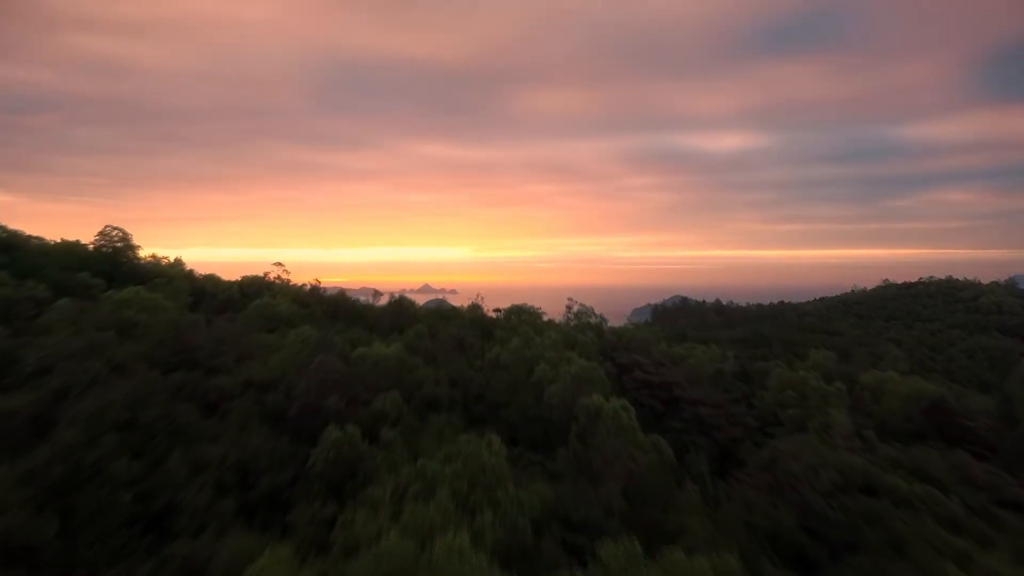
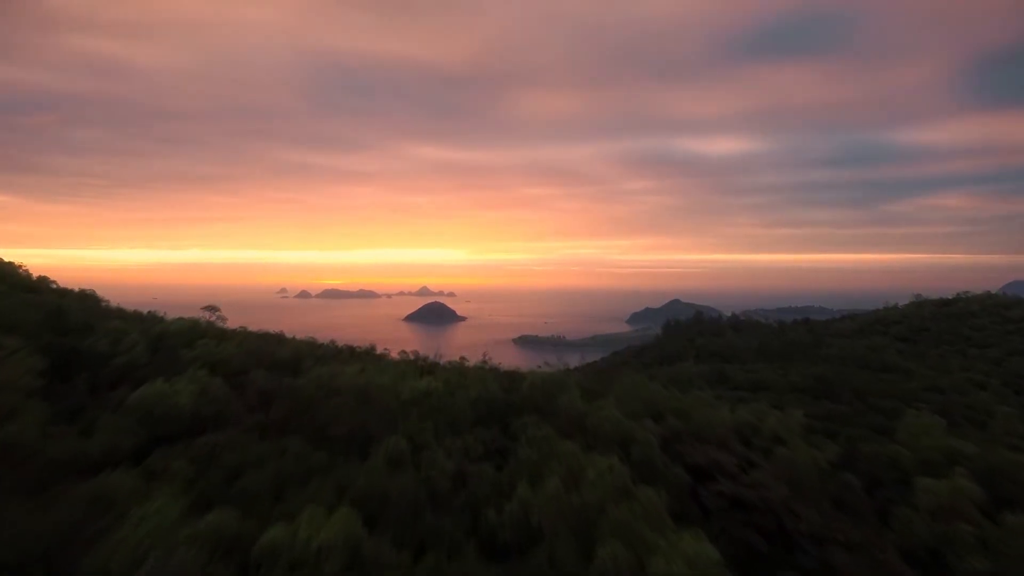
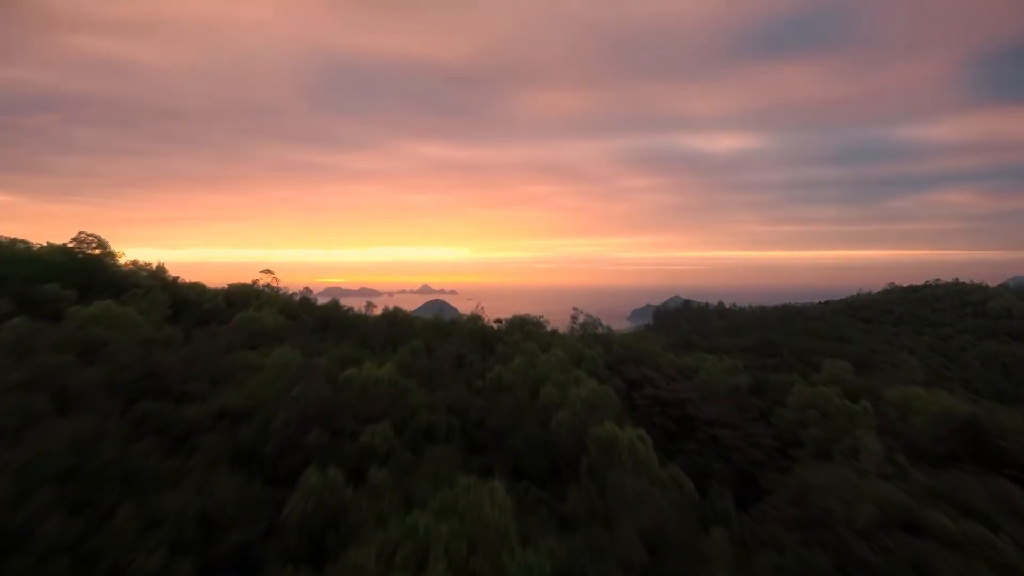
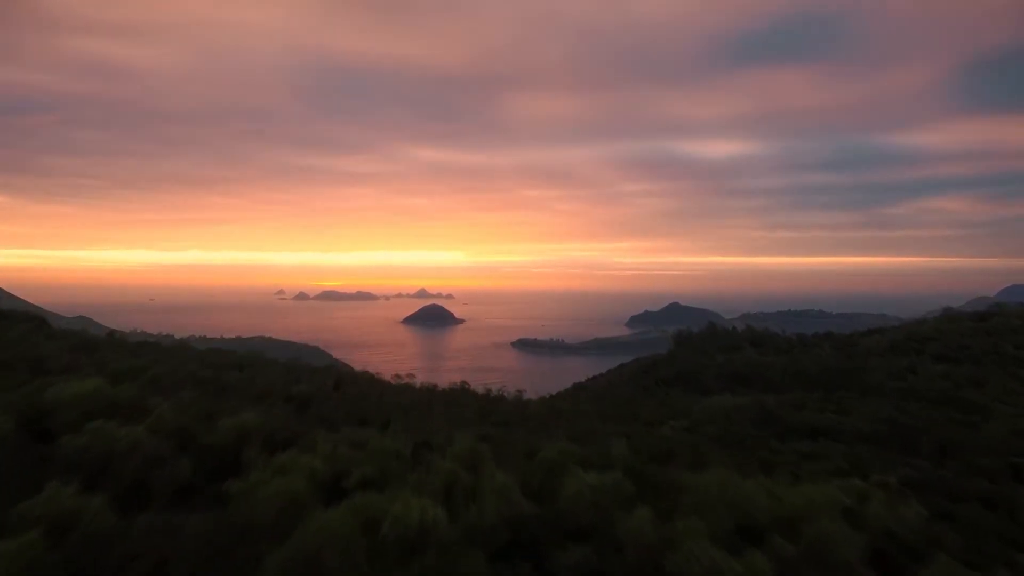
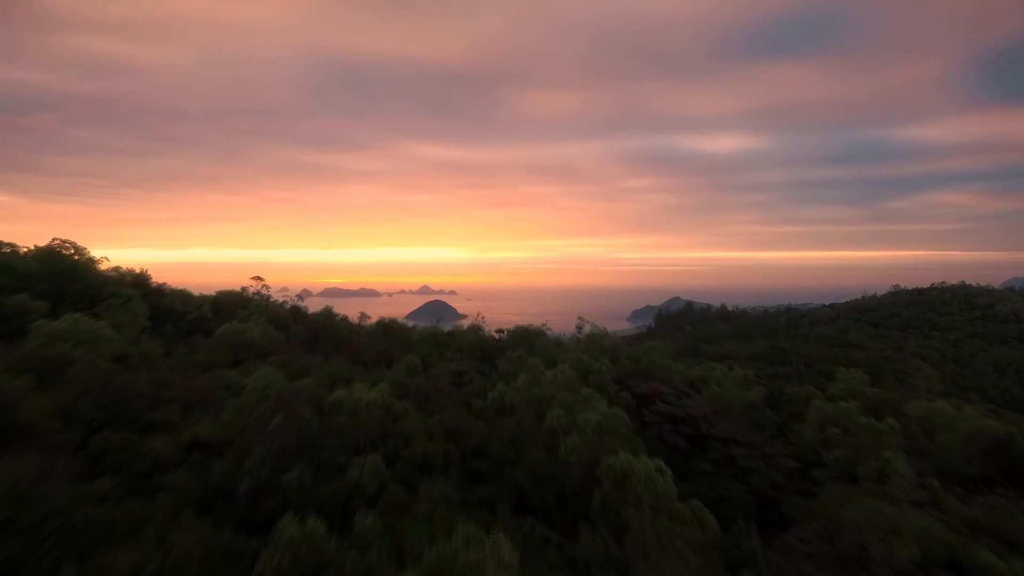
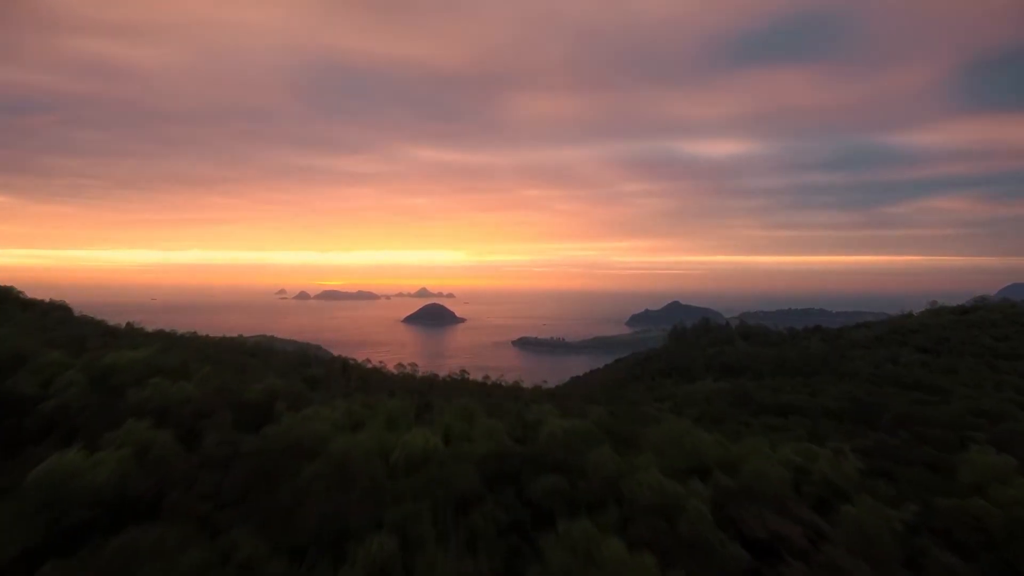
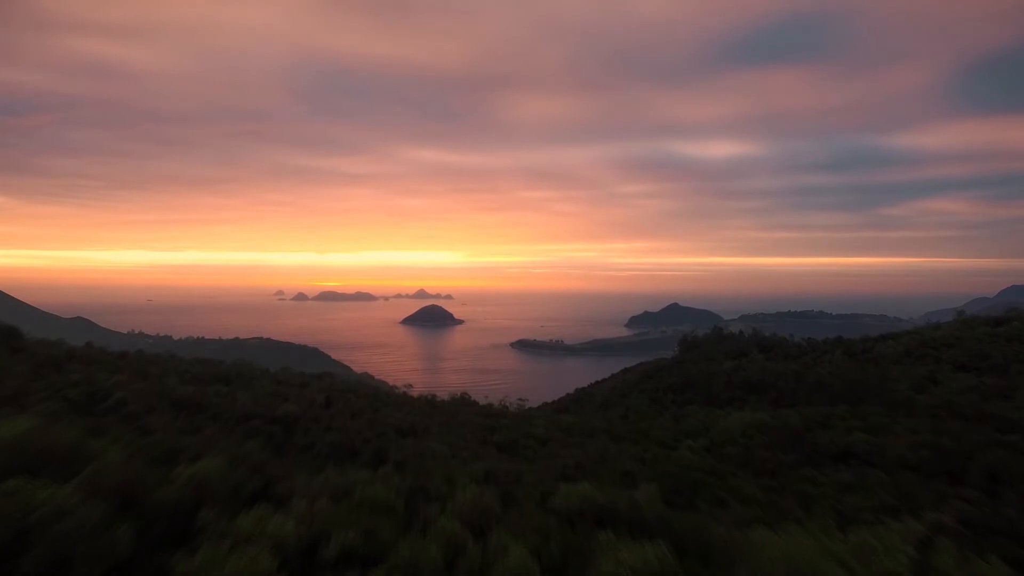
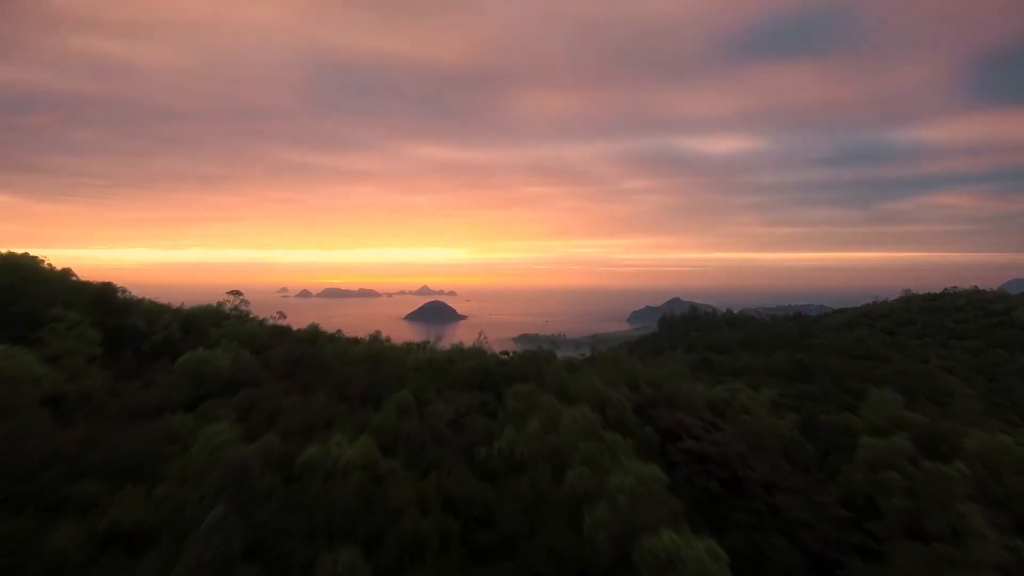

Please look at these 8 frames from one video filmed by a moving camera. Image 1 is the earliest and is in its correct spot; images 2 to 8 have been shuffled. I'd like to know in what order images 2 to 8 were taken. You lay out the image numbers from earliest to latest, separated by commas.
3, 5, 8, 2, 6, 4, 7
